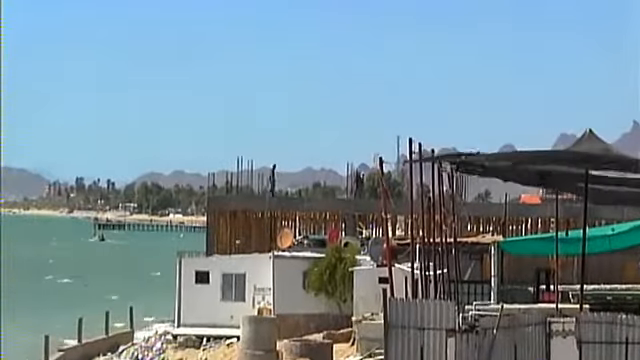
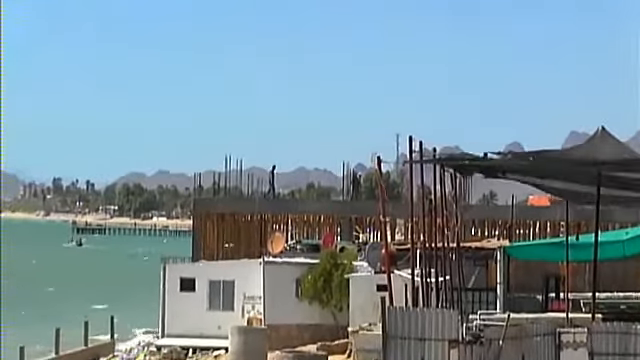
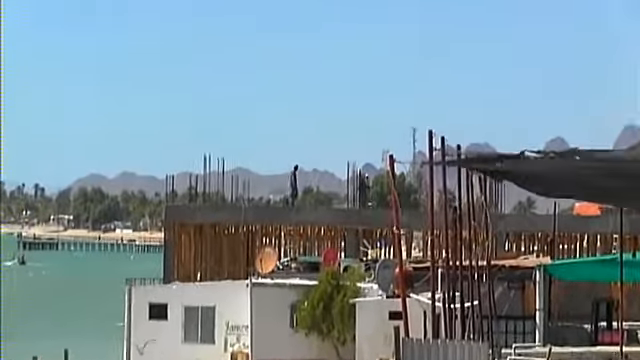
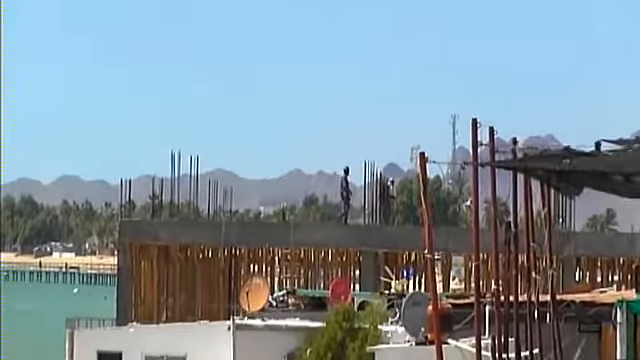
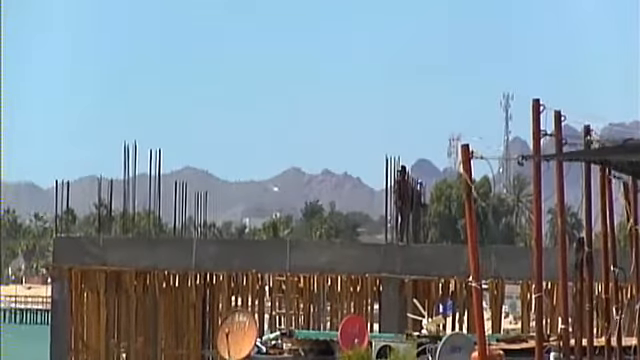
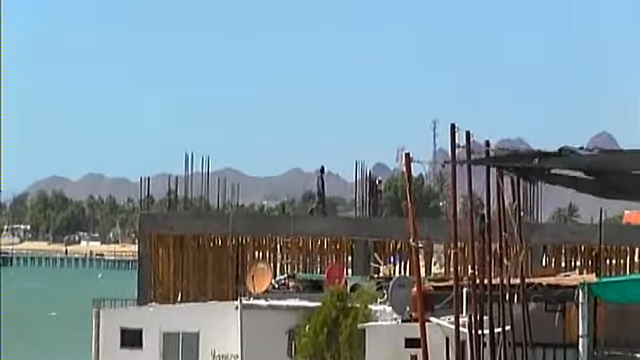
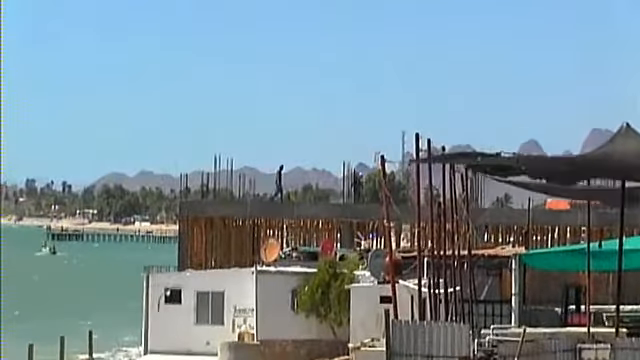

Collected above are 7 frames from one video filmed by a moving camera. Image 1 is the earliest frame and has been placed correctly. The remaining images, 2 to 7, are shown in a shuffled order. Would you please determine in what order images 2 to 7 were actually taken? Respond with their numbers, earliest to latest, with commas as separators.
2, 7, 3, 6, 4, 5
